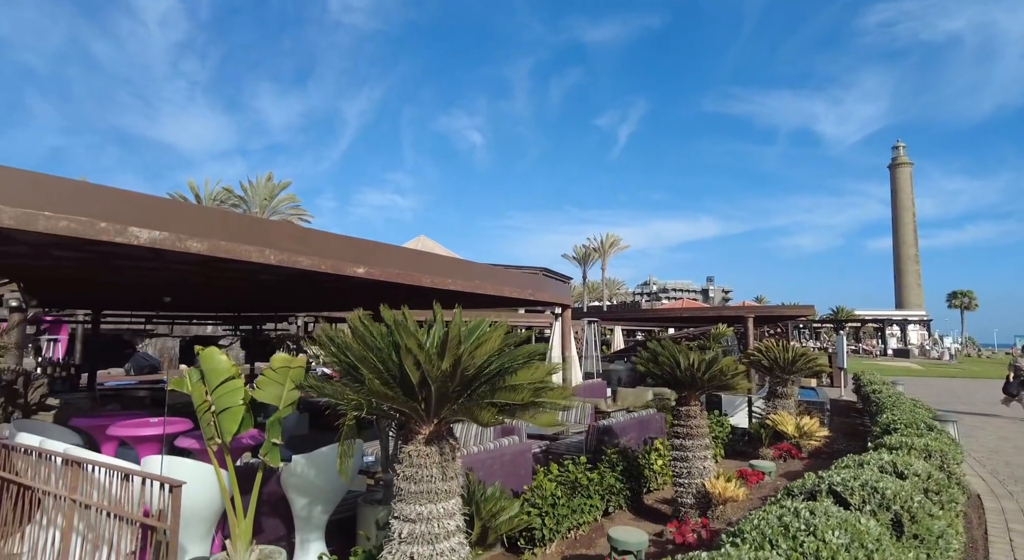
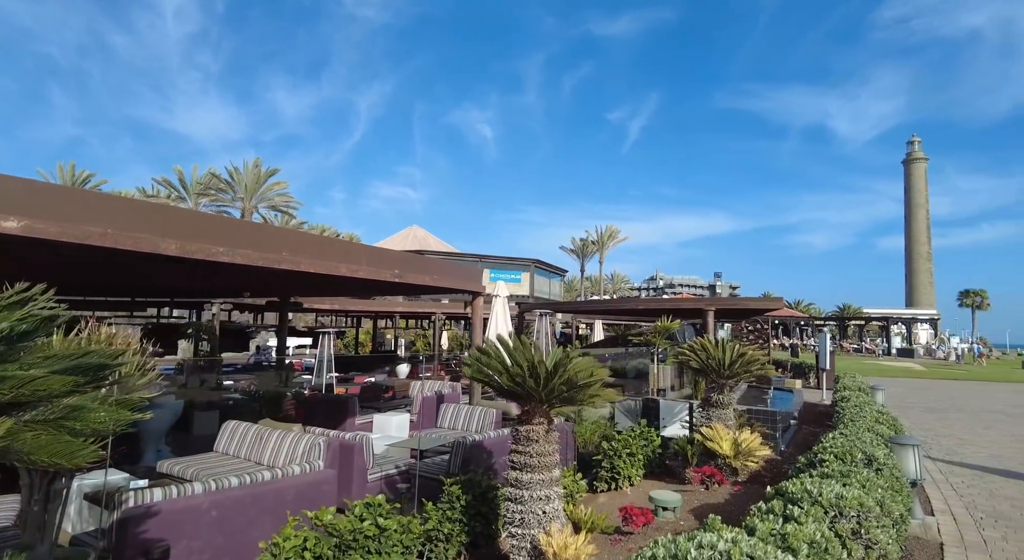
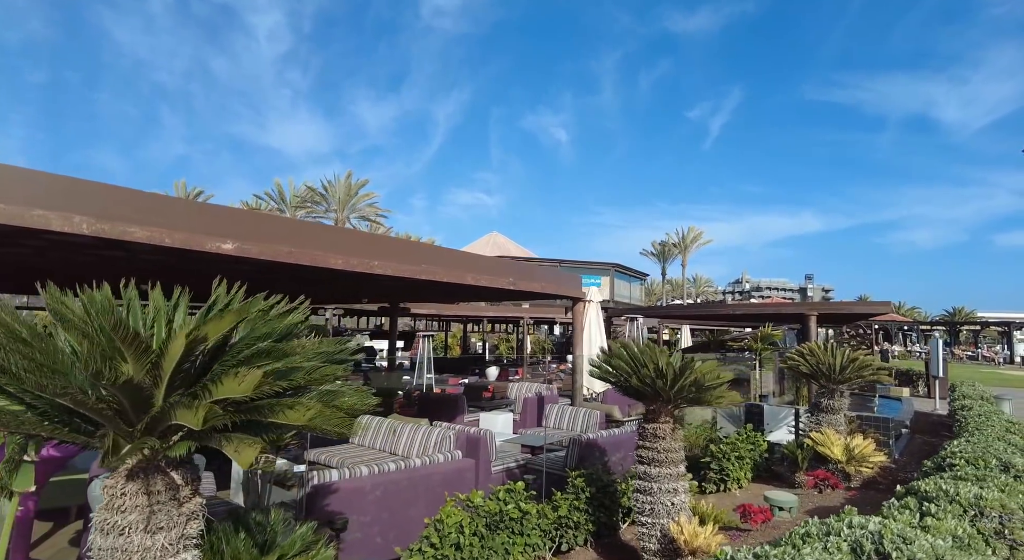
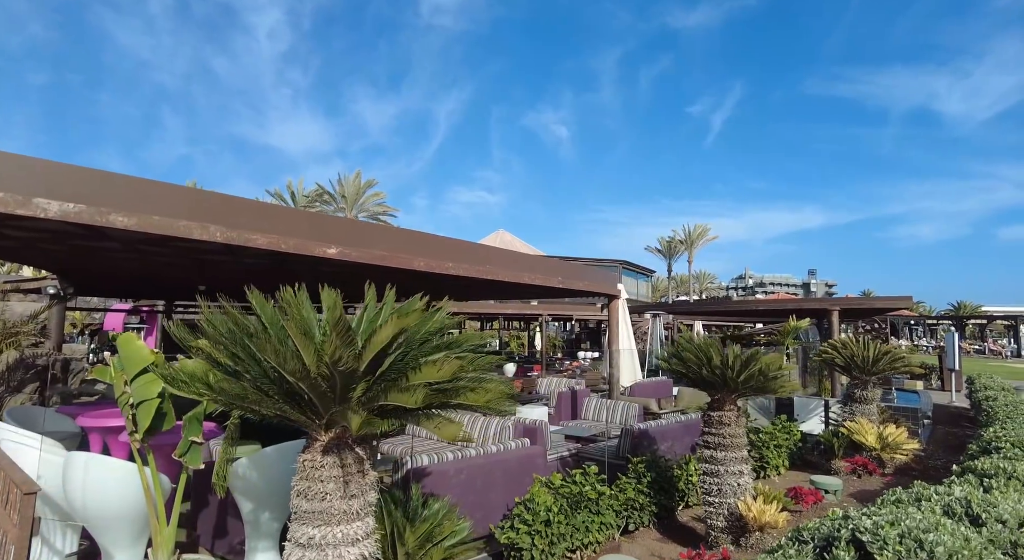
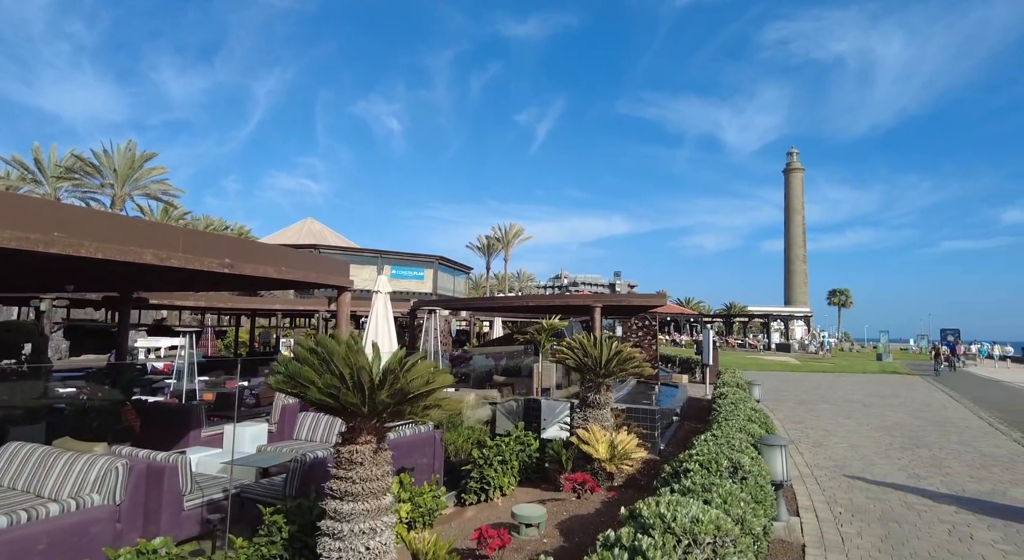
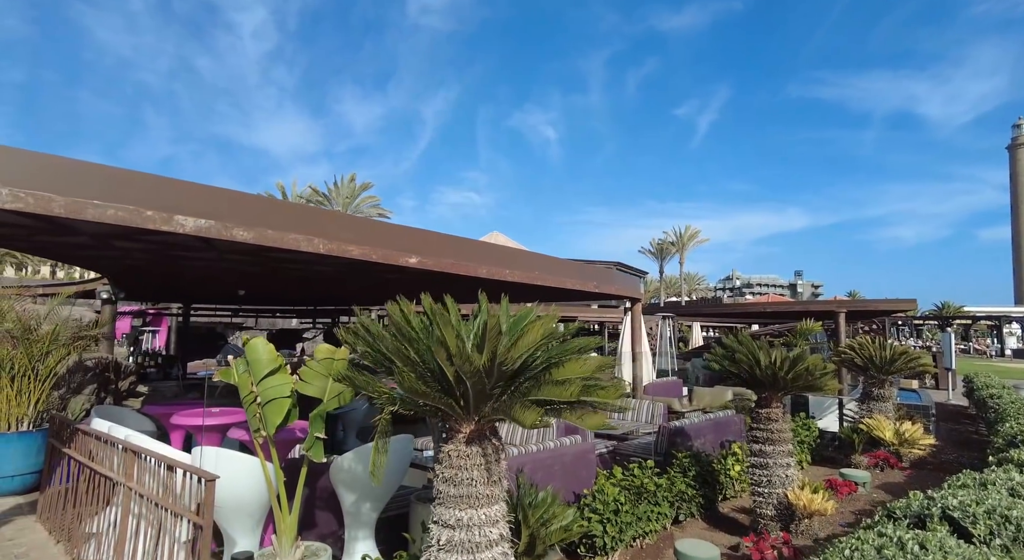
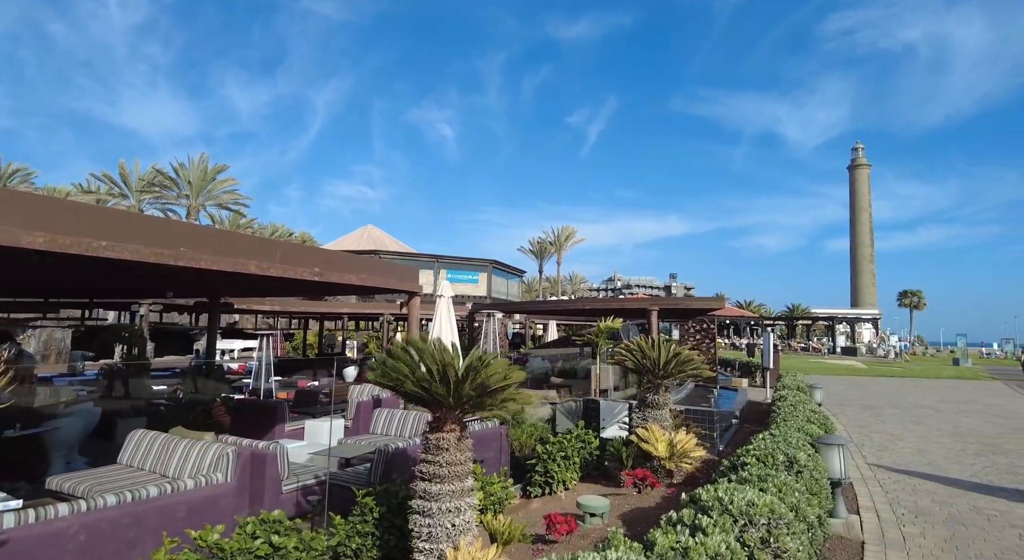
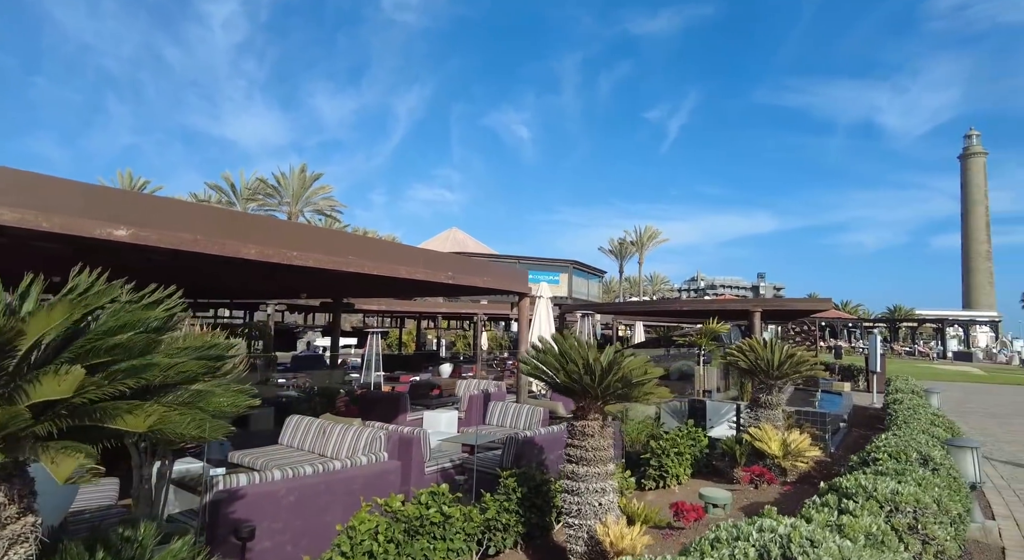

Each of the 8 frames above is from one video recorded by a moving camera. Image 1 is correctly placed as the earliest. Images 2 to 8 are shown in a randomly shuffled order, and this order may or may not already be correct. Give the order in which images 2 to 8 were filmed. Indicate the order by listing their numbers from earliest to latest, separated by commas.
6, 4, 3, 8, 2, 7, 5
